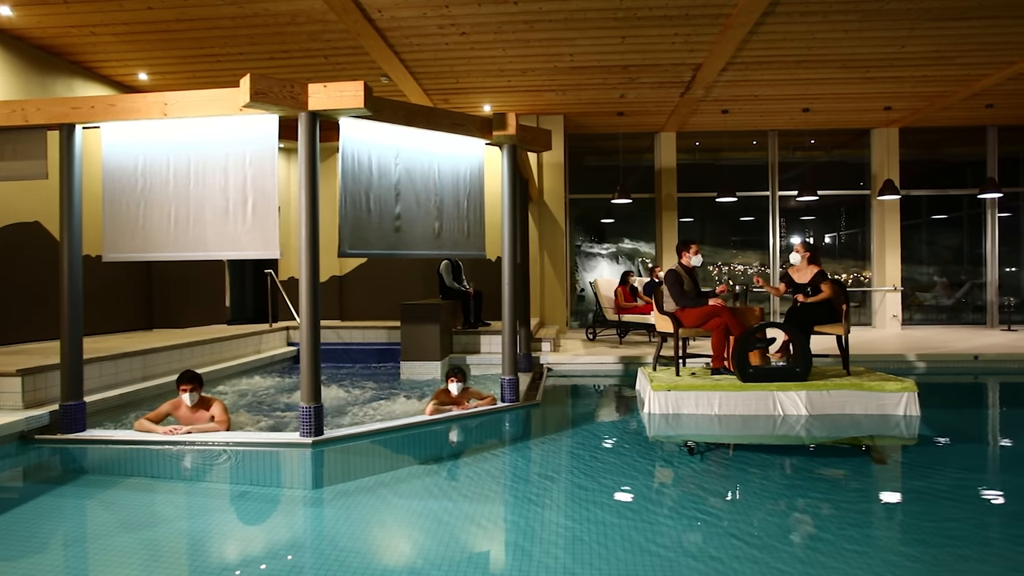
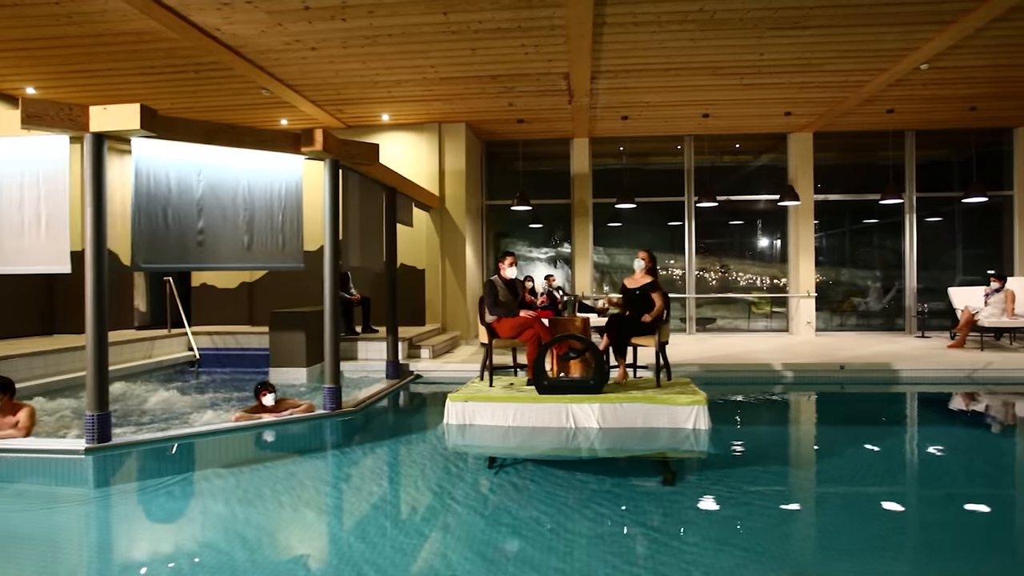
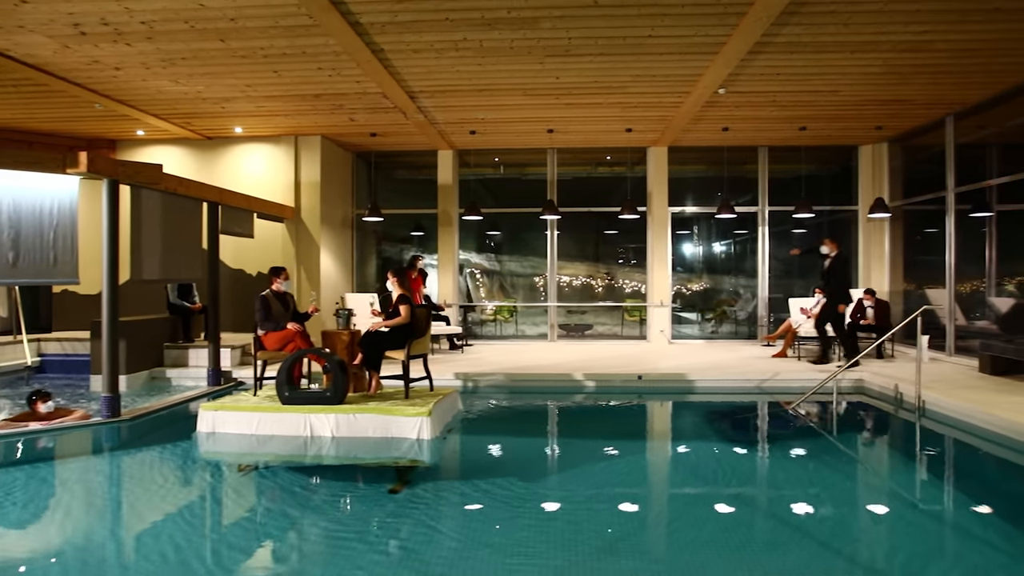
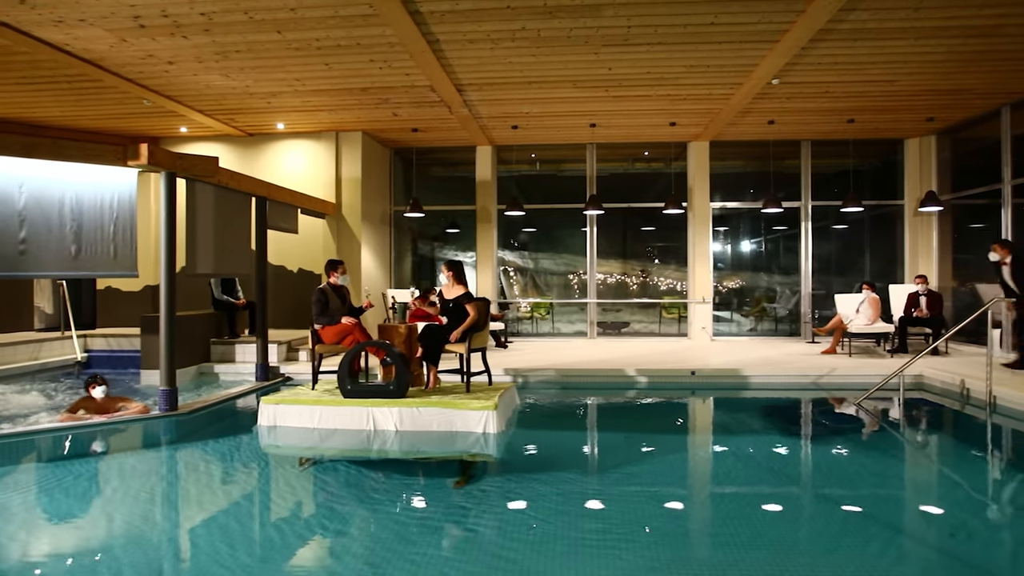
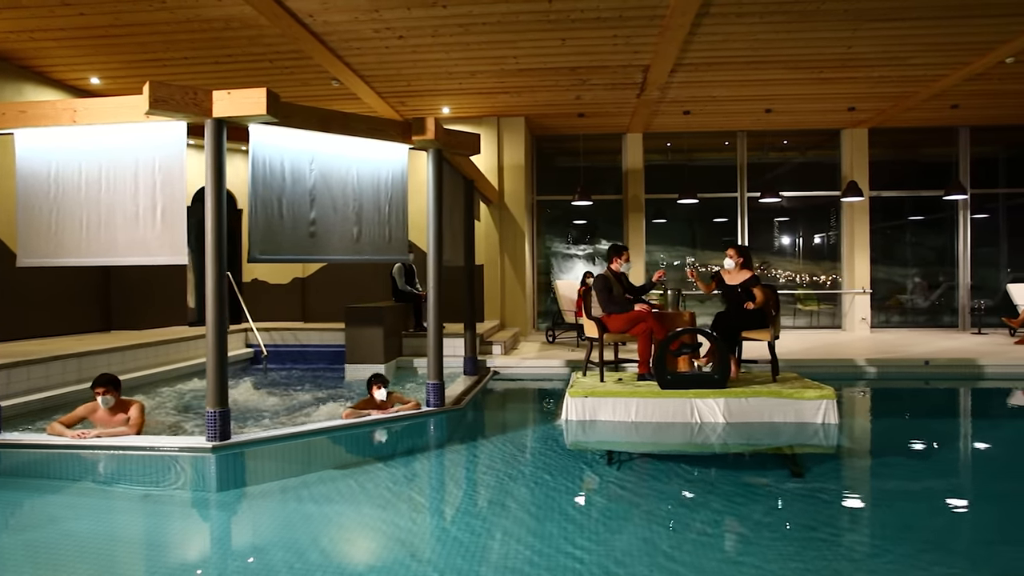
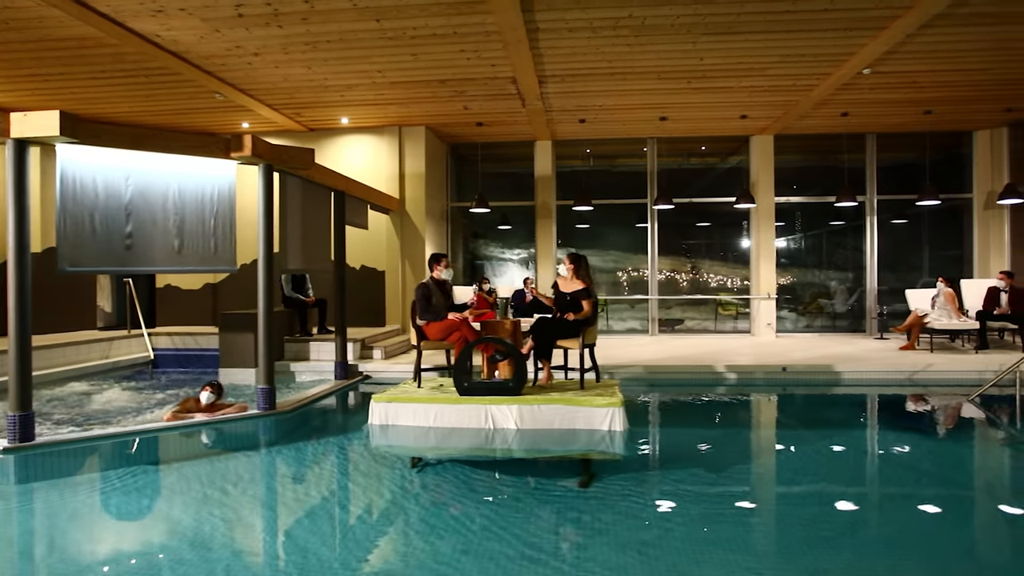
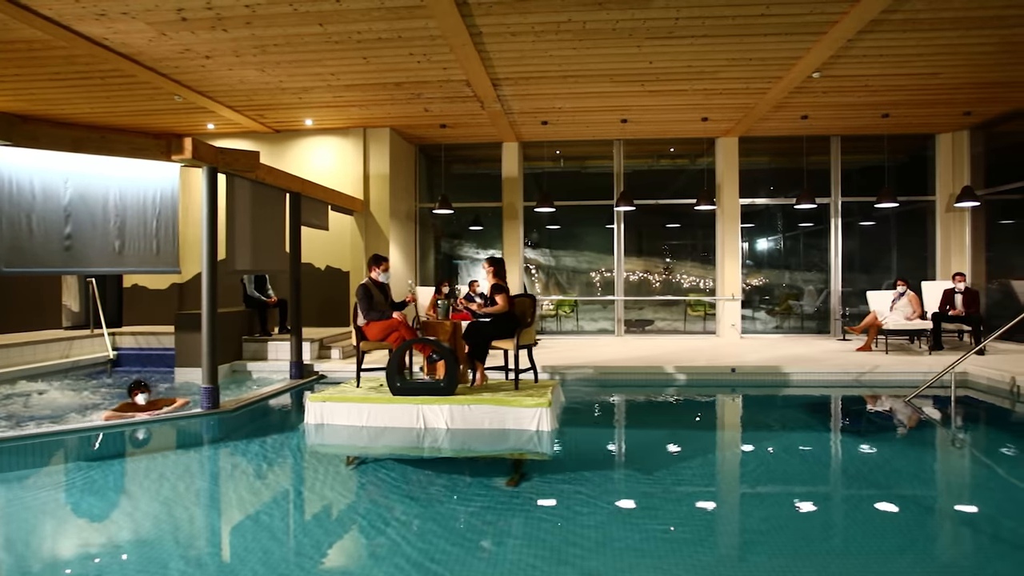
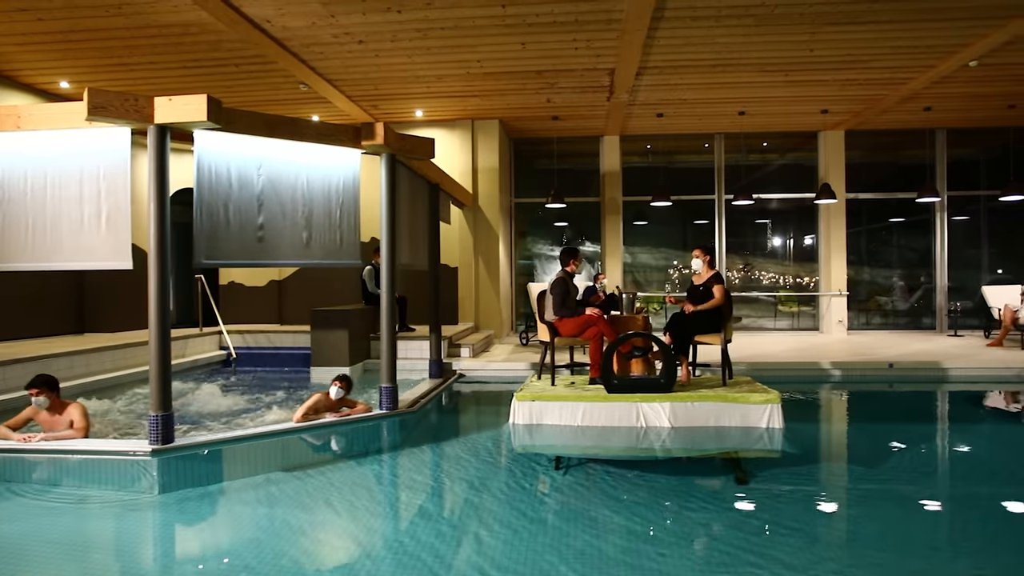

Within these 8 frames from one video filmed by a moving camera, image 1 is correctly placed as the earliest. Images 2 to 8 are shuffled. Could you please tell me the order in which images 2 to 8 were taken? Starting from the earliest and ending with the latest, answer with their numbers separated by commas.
5, 8, 2, 6, 7, 4, 3
